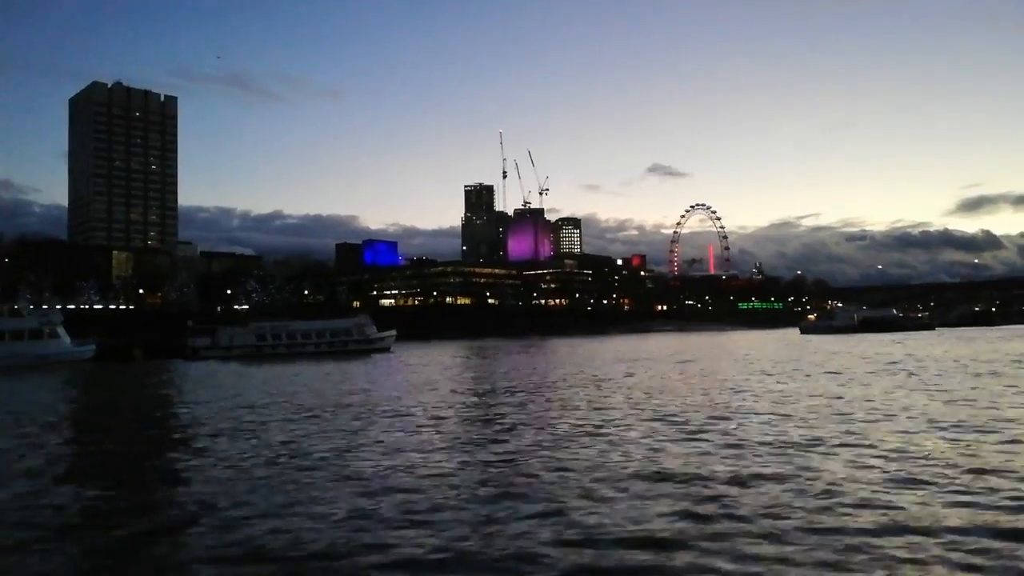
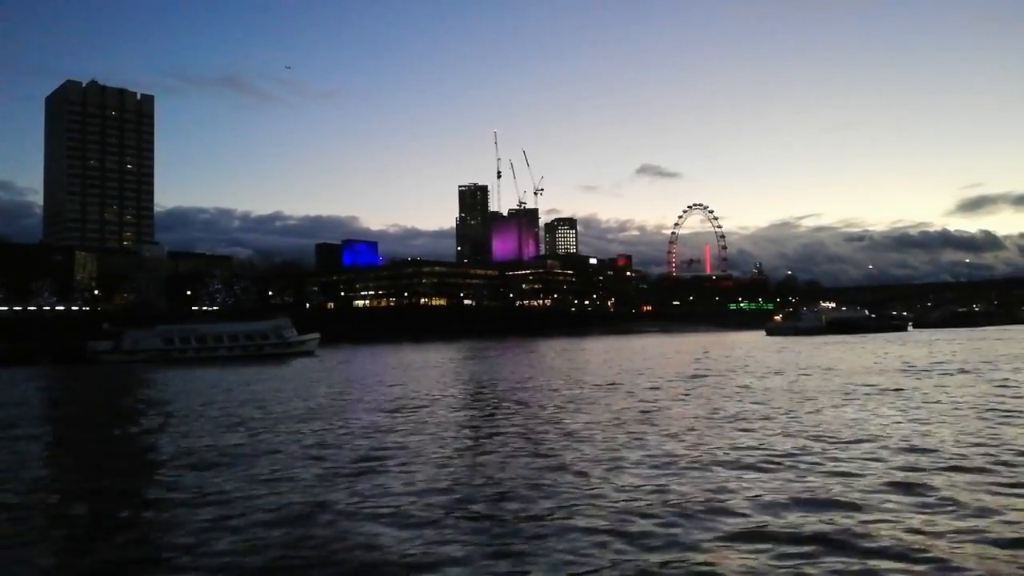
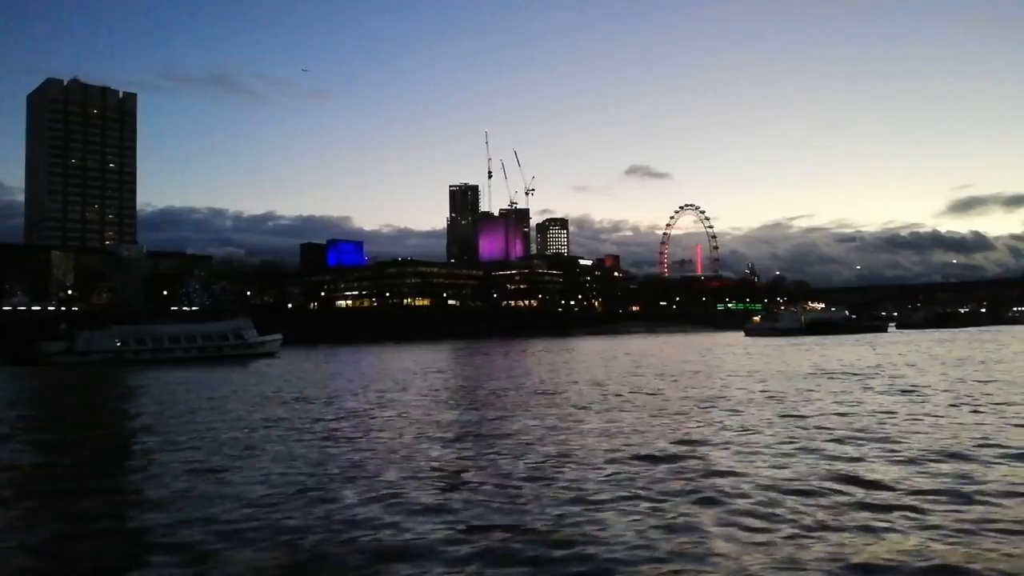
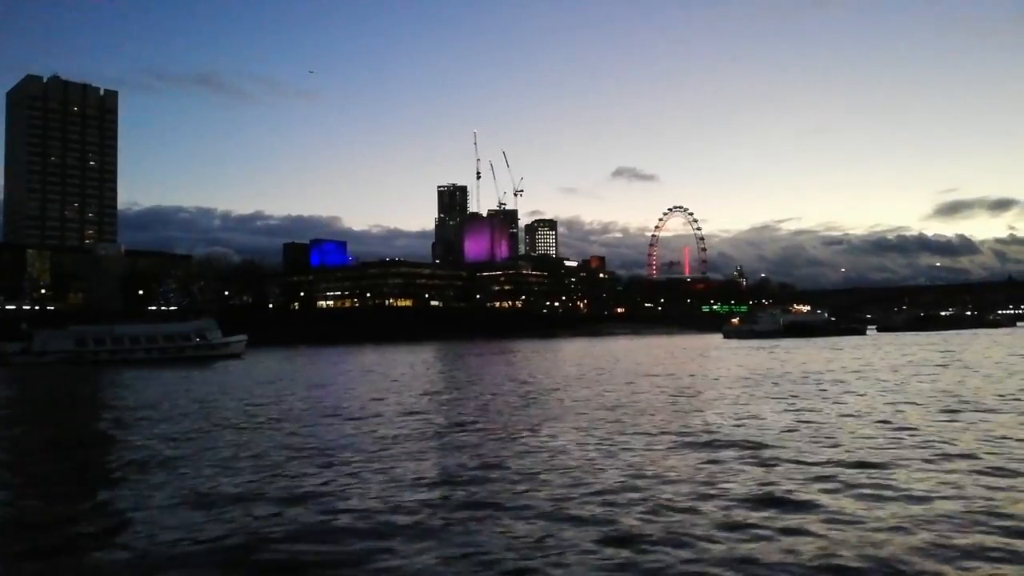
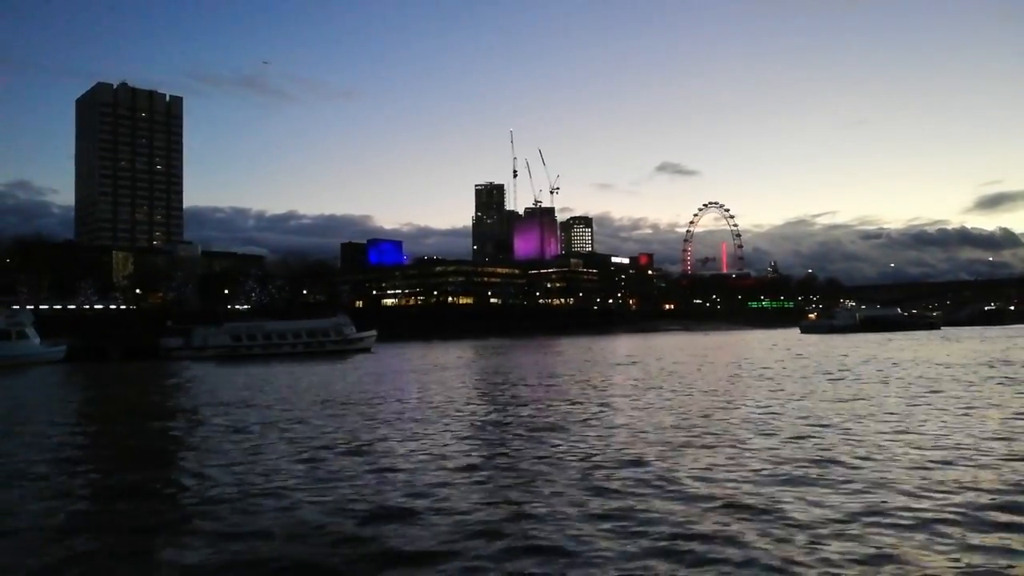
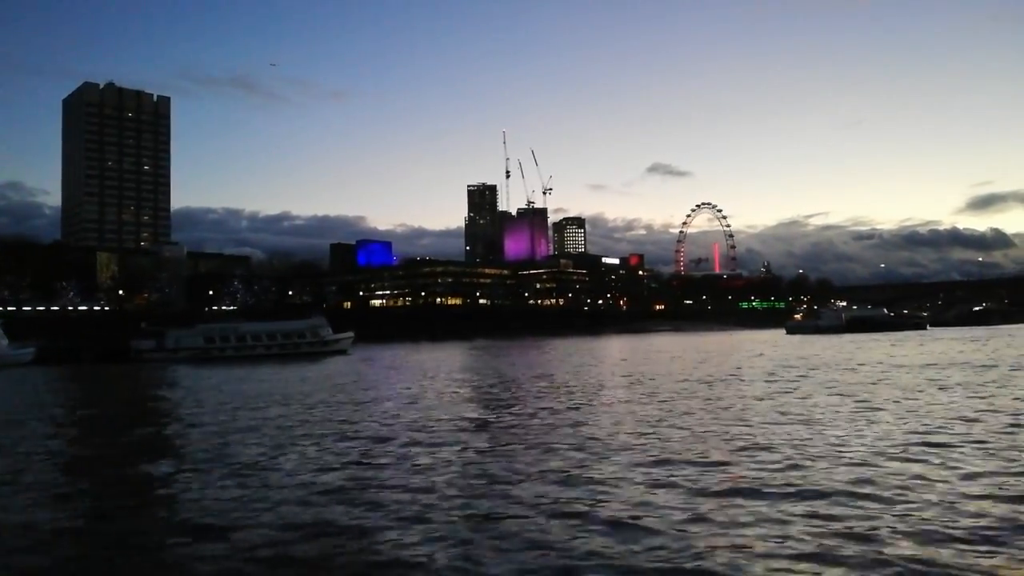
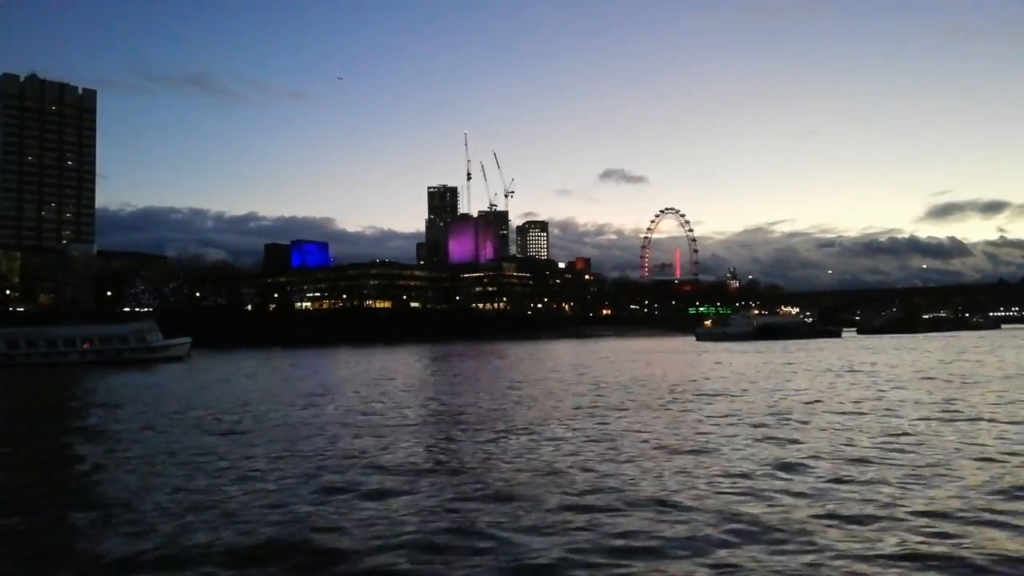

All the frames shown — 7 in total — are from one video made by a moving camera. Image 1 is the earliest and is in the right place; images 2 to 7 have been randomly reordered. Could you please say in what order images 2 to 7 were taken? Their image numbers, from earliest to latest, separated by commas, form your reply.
5, 6, 2, 3, 4, 7
